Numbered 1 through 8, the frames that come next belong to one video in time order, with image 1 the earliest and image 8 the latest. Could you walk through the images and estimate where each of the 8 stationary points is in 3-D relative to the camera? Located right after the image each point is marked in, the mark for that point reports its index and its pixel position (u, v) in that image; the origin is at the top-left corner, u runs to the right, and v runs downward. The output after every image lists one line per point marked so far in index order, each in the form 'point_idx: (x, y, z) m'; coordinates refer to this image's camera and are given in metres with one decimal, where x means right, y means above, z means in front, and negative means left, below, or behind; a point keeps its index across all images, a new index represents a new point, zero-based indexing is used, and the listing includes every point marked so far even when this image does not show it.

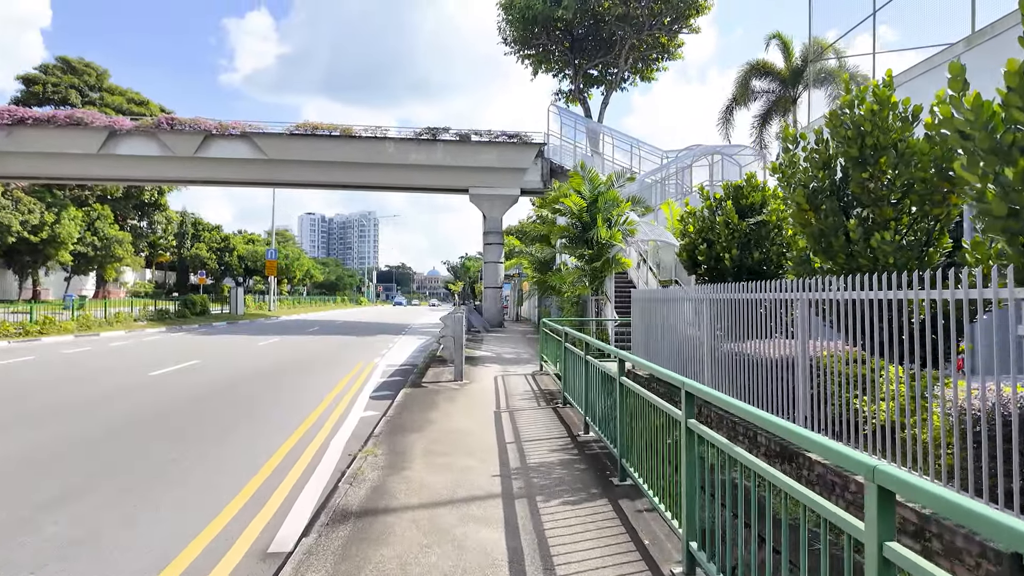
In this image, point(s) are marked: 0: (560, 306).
0: (+1.5, -0.5, +16.9) m
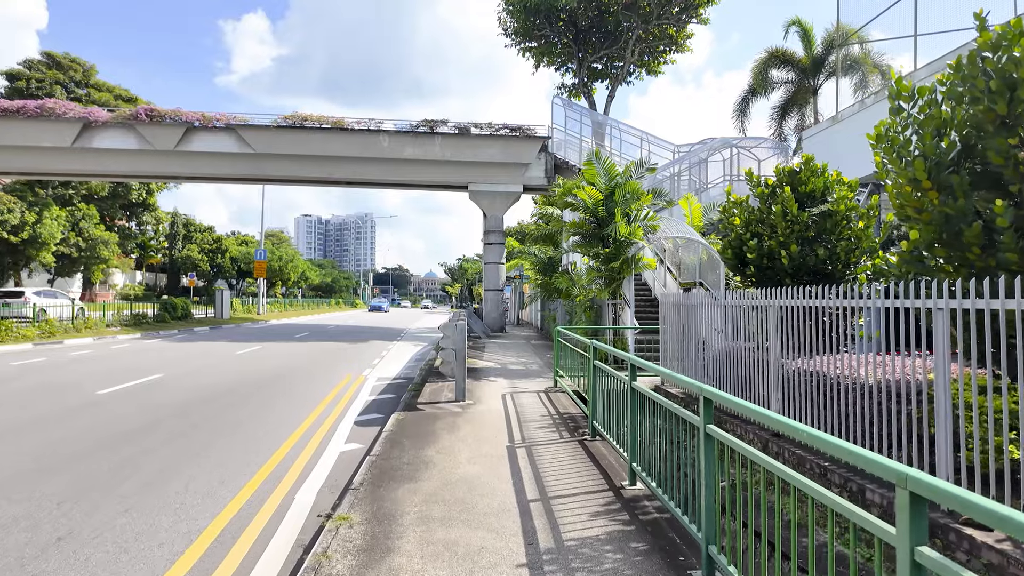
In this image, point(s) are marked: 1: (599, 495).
0: (+1.6, -0.6, +15.4) m
1: (+0.7, -1.6, +4.6) m
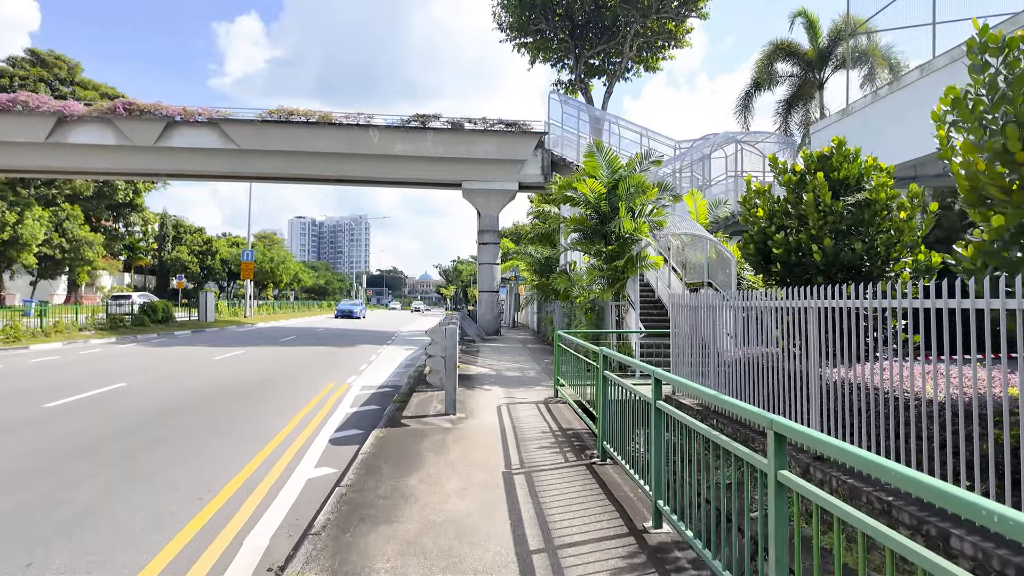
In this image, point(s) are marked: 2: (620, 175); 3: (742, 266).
0: (+1.5, -0.6, +14.6) m
1: (+0.7, -1.6, +3.8) m
2: (+2.1, +2.2, +11.4) m
3: (+4.6, +0.4, +11.5) m
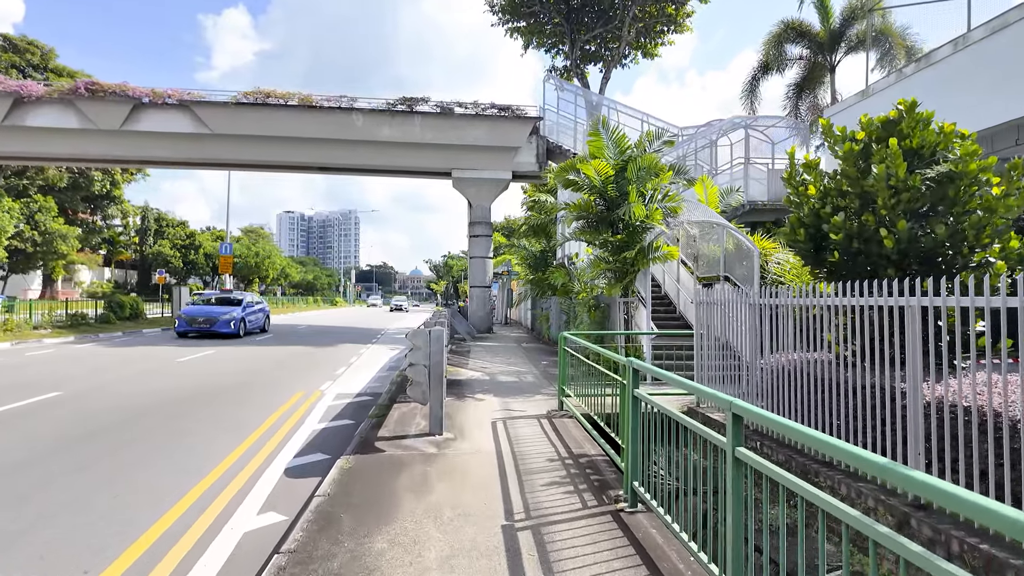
0: (+1.4, -0.5, +13.3) m
1: (+0.7, -1.6, +2.5) m
2: (+2.0, +2.3, +10.2) m
3: (+4.5, +0.5, +10.3) m
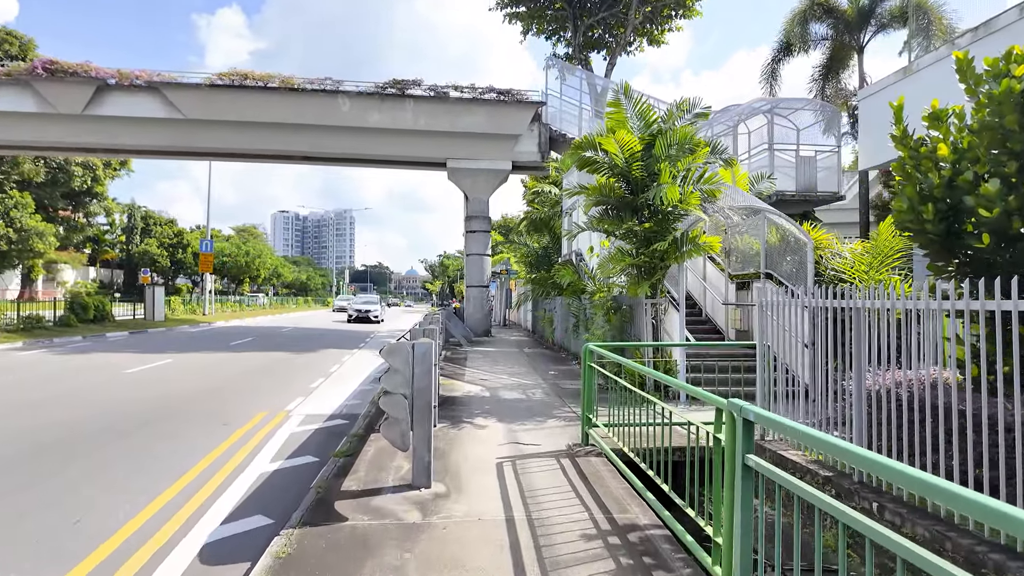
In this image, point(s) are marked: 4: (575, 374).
0: (+1.4, -0.5, +11.7) m
1: (+0.8, -1.6, +0.8) m
2: (+2.1, +2.3, +8.5) m
3: (+4.6, +0.5, +8.7) m
4: (+1.2, -1.6, +10.7) m
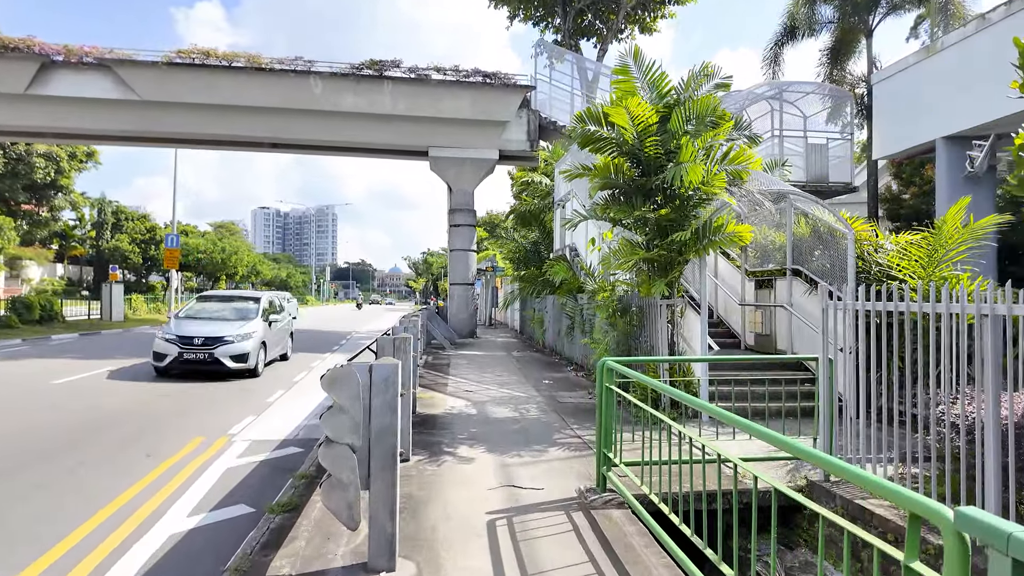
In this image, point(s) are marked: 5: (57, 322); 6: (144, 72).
0: (+1.2, -0.4, +10.4) m
1: (+0.9, -1.6, -0.4) m
2: (+2.0, +2.3, +7.2) m
3: (+4.4, +0.6, +7.5) m
4: (+1.0, -1.6, +9.5) m
5: (-14.8, -1.1, +19.1) m
6: (-10.6, +6.2, +16.9) m
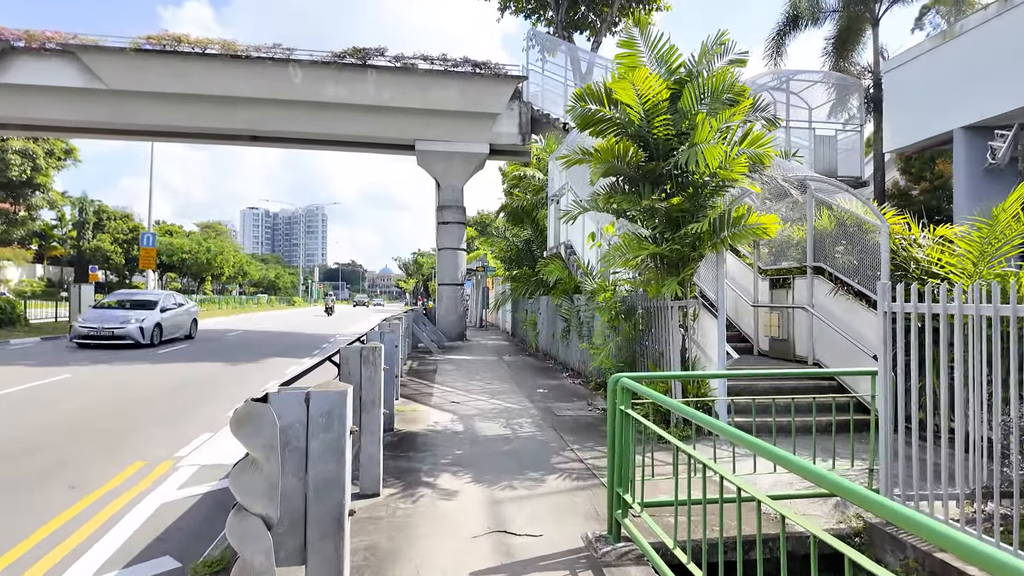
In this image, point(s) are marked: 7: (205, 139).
0: (+1.1, -0.4, +9.6) m
1: (+0.9, -1.6, -1.3) m
2: (+1.9, +2.3, +6.4) m
3: (+4.3, +0.6, +6.7) m
4: (+0.9, -1.6, +8.6) m
5: (-15.1, -1.2, +18.0) m
6: (-10.8, +6.2, +15.8) m
7: (-9.8, +4.6, +18.7) m
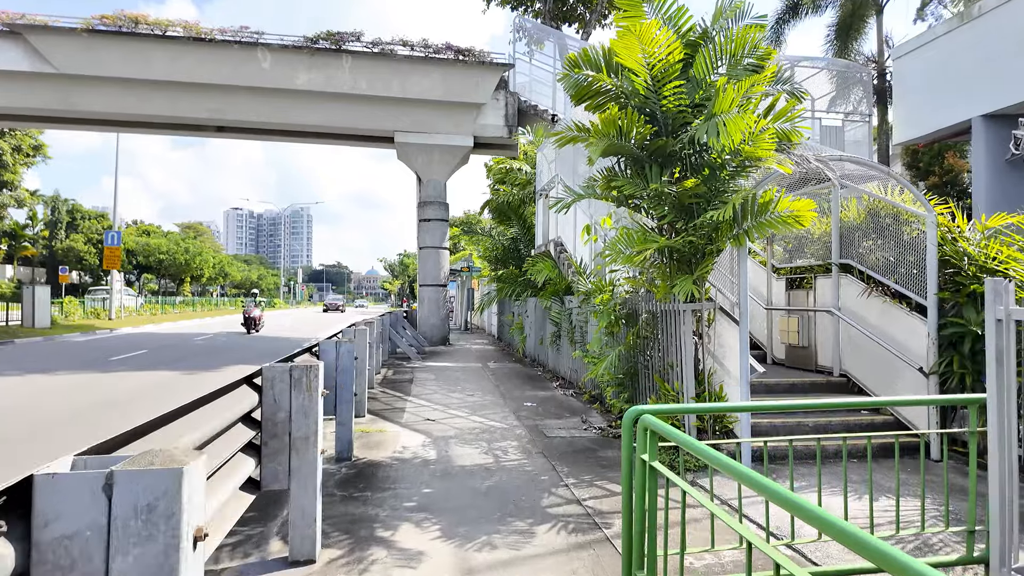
0: (+0.9, -0.5, +8.6) m
1: (+0.9, -1.6, -2.3) m
2: (+1.7, +2.3, +5.4) m
3: (+4.2, +0.6, +5.8) m
4: (+0.6, -1.6, +7.6) m
5: (-15.5, -1.2, +16.6) m
6: (-11.2, +6.1, +14.6) m
7: (-10.2, +4.6, +17.5) m
